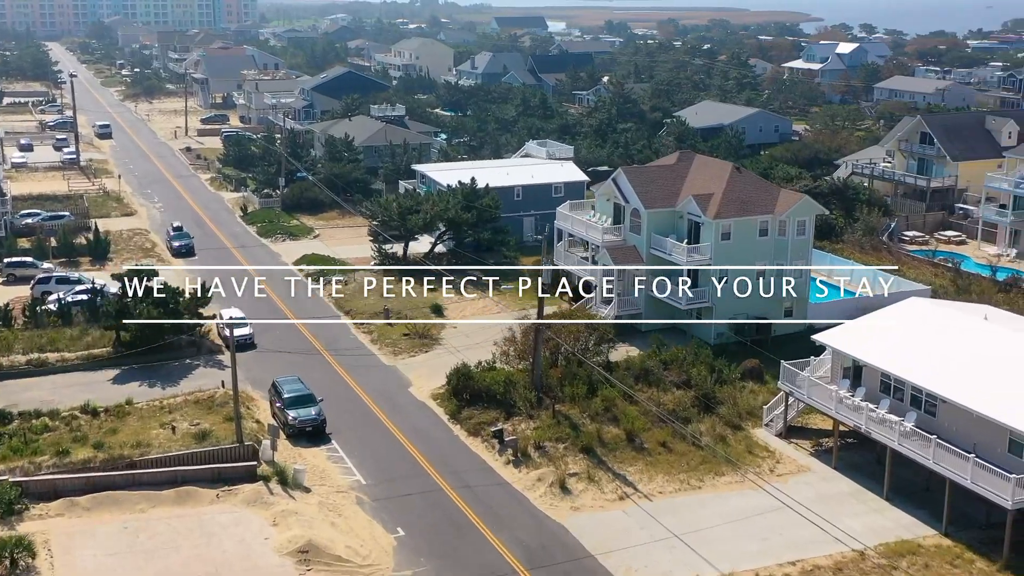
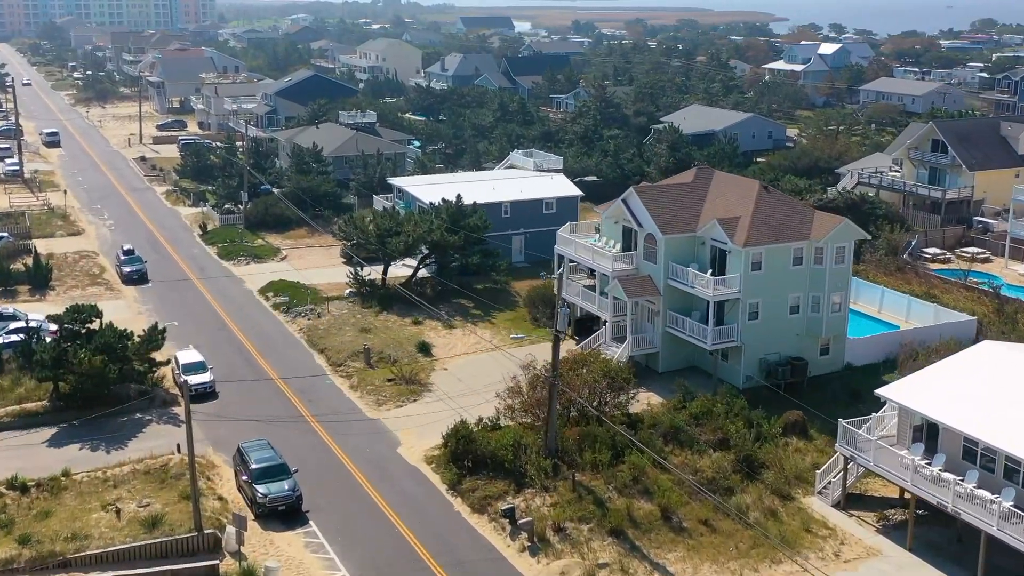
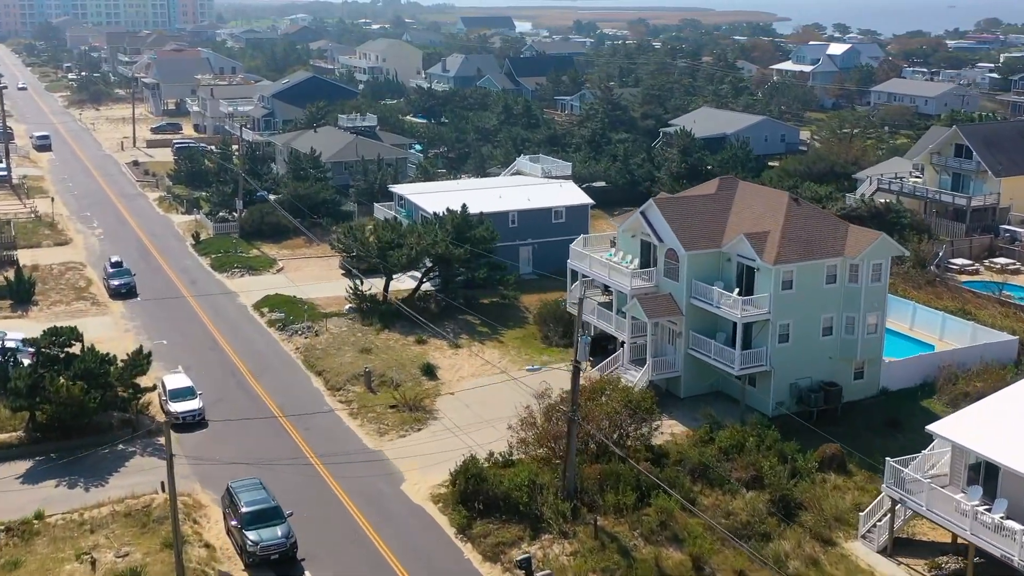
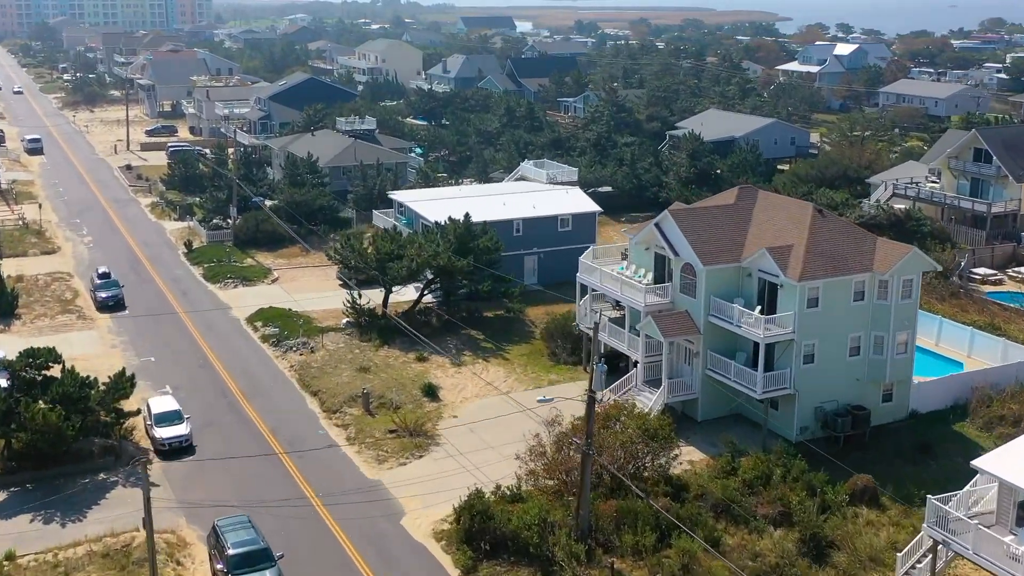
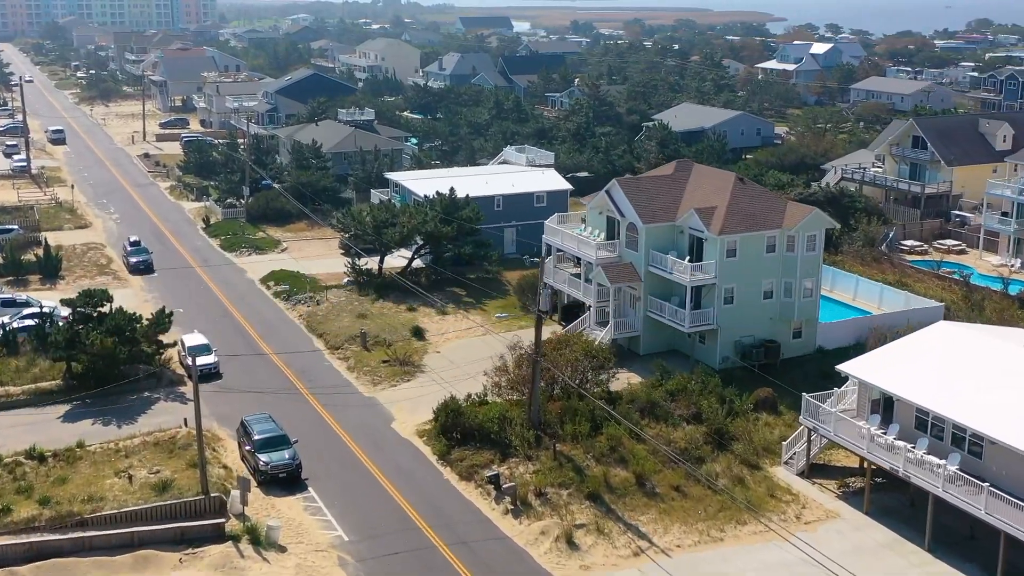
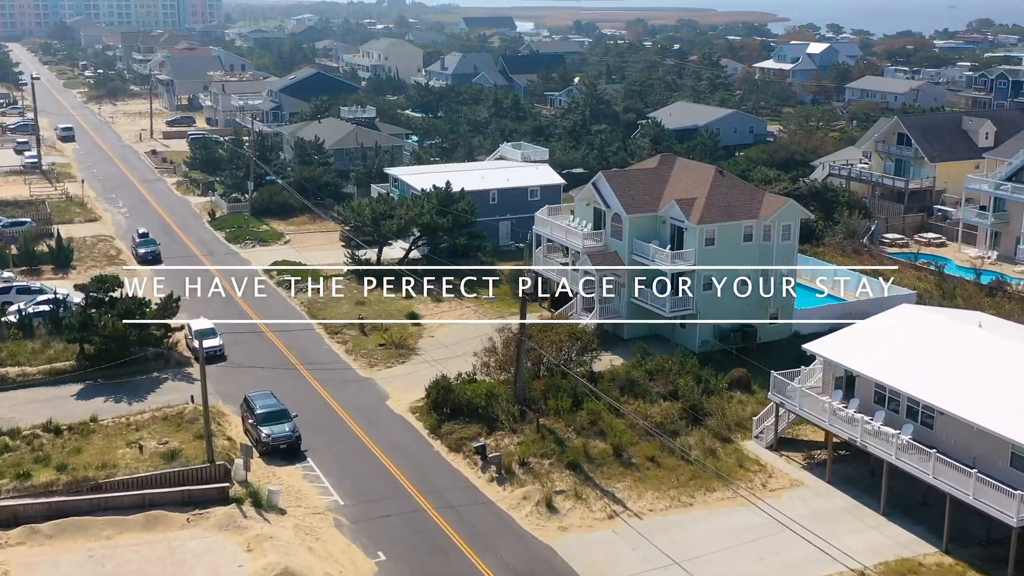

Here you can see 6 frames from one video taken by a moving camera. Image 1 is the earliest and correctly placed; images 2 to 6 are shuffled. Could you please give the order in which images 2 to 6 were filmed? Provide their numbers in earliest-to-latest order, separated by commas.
6, 5, 2, 3, 4
